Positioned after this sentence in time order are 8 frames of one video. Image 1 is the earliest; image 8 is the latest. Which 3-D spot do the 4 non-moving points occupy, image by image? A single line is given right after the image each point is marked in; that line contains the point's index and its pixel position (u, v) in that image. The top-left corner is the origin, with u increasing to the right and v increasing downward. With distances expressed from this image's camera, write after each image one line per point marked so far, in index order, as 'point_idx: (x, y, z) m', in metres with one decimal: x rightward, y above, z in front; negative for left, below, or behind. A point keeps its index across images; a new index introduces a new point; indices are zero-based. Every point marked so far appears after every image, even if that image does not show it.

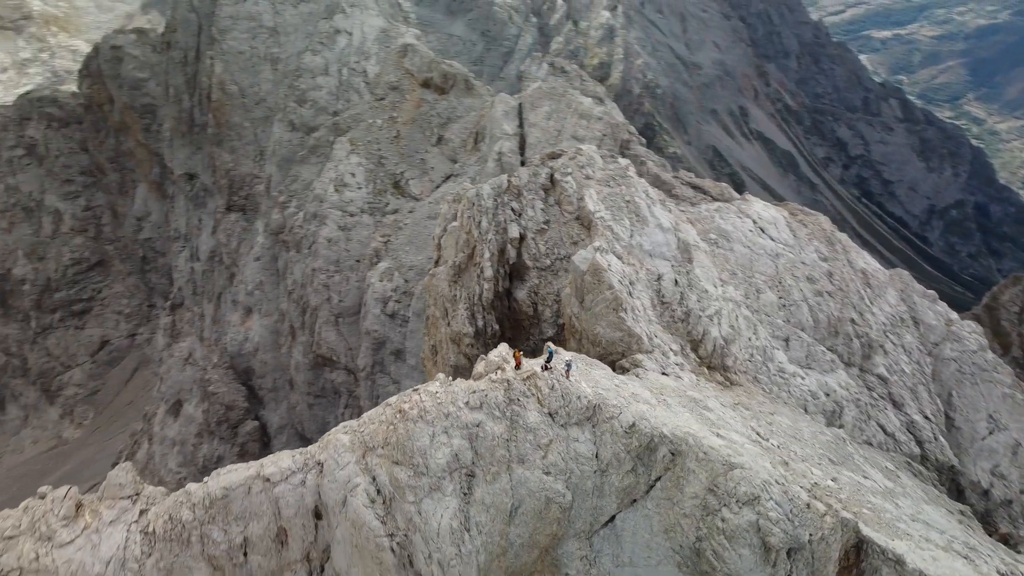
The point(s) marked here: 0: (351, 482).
0: (-2.8, -3.3, +13.7) m
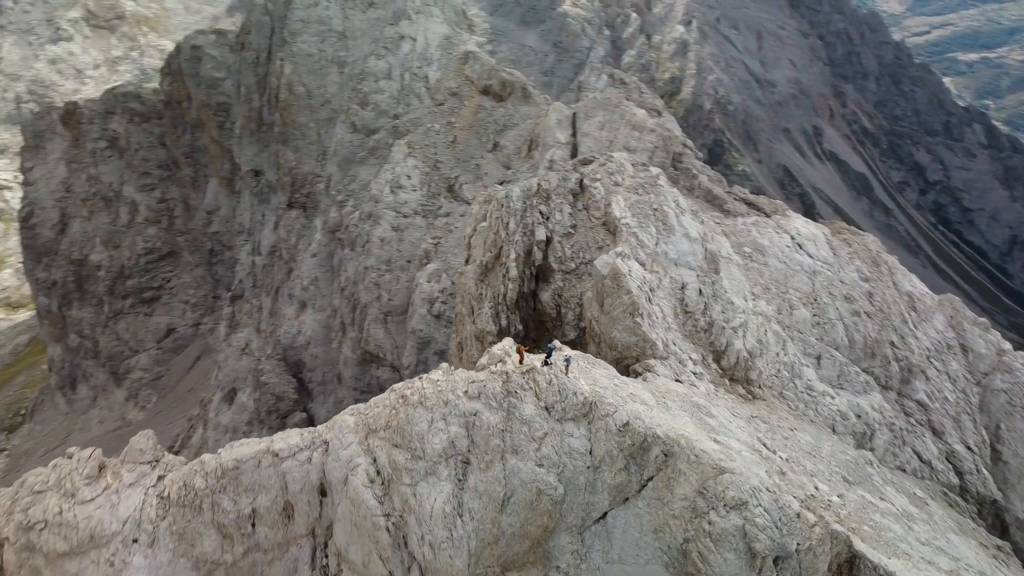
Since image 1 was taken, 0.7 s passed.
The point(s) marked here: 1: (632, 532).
0: (-2.9, -3.1, +14.3) m
1: (+2.1, -4.1, +13.4) m
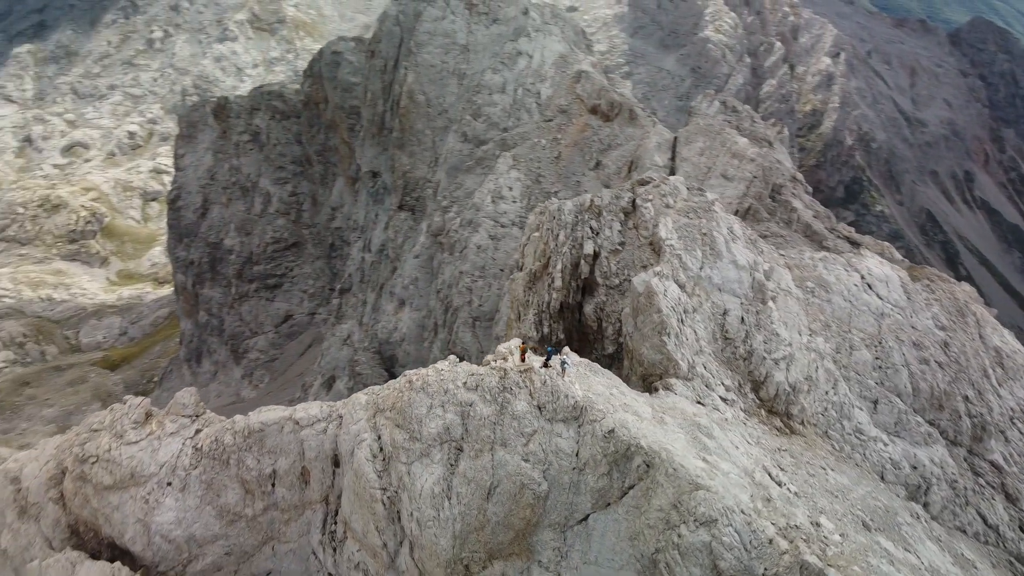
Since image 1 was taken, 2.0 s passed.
0: (-3.0, -2.8, +15.5) m
1: (+1.7, -4.3, +13.9) m
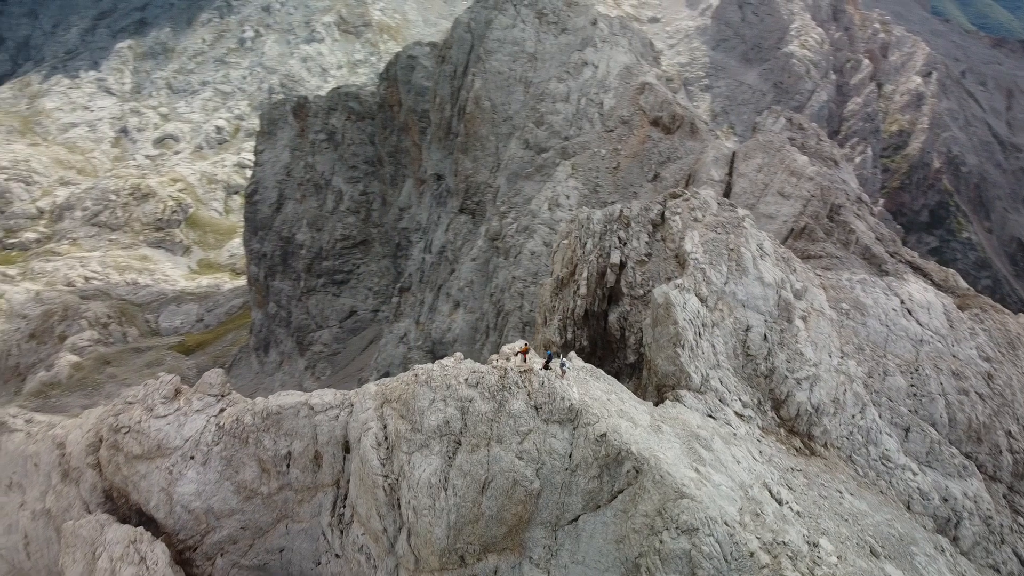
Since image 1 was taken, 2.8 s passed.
0: (-2.9, -2.7, +16.3) m
1: (+1.5, -4.4, +14.3) m
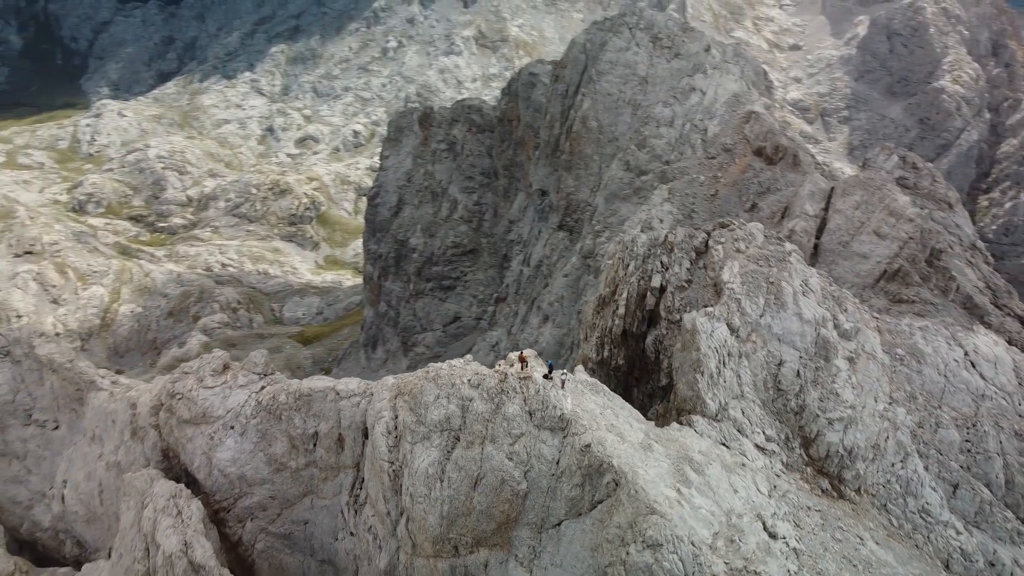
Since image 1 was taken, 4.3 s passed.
0: (-2.8, -2.7, +17.6) m
1: (+1.1, -4.7, +14.9) m
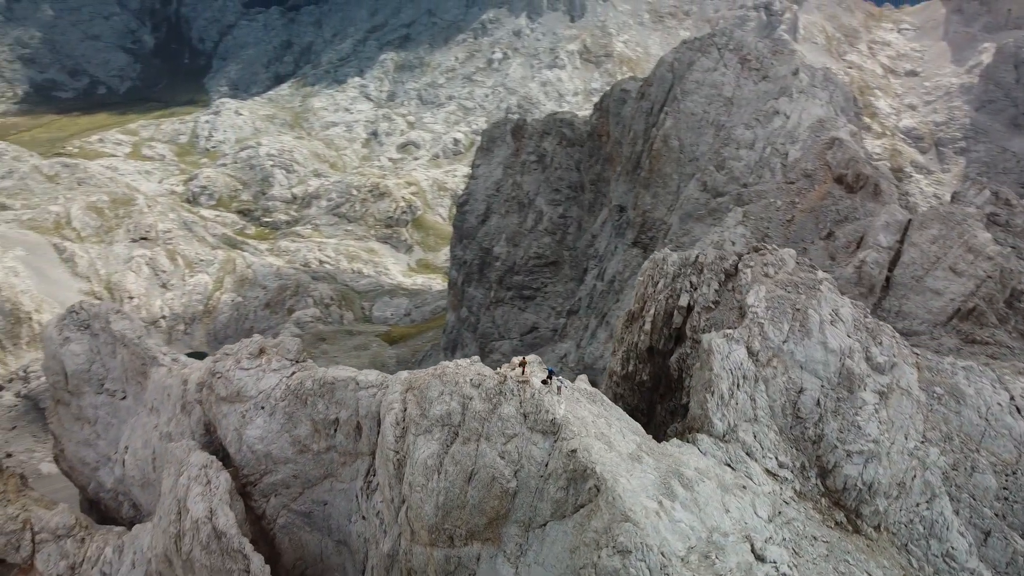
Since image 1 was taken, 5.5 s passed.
0: (-2.7, -2.7, +18.6) m
1: (+0.8, -4.9, +15.5) m
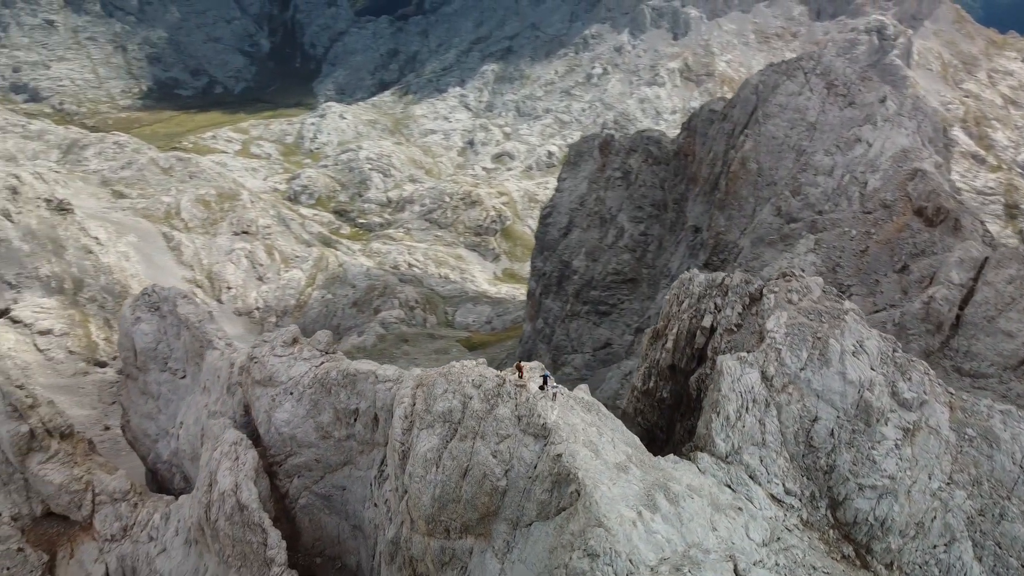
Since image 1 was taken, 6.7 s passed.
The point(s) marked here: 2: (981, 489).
0: (-2.5, -2.7, +19.6) m
1: (+0.4, -5.1, +16.1) m
2: (+12.7, -5.4, +22.2) m
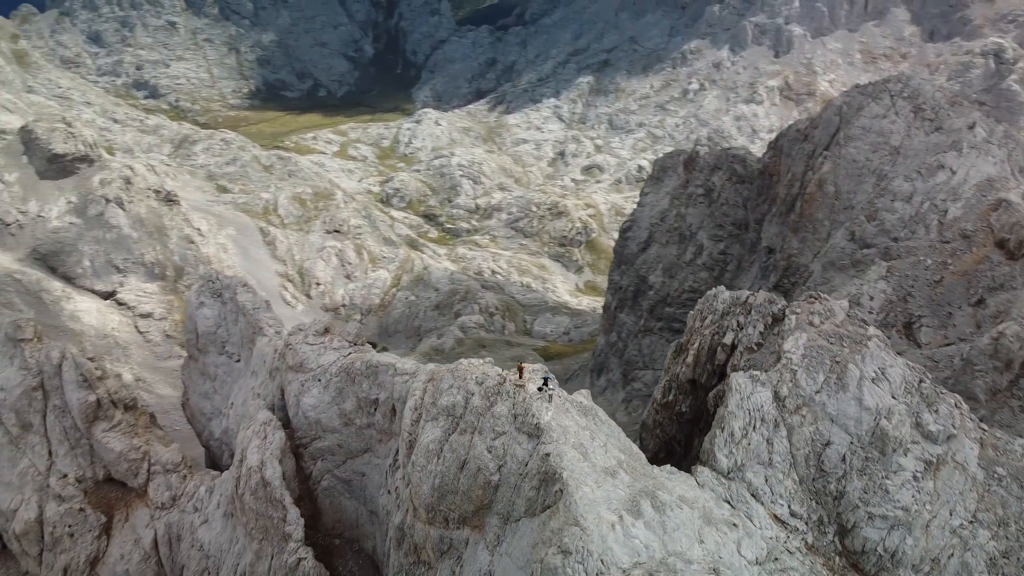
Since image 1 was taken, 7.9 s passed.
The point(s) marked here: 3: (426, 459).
0: (-2.3, -2.7, +20.5) m
1: (+0.1, -5.1, +16.7) m
2: (+12.9, -6.3, +21.5) m
3: (-2.0, -4.0, +18.9) m
